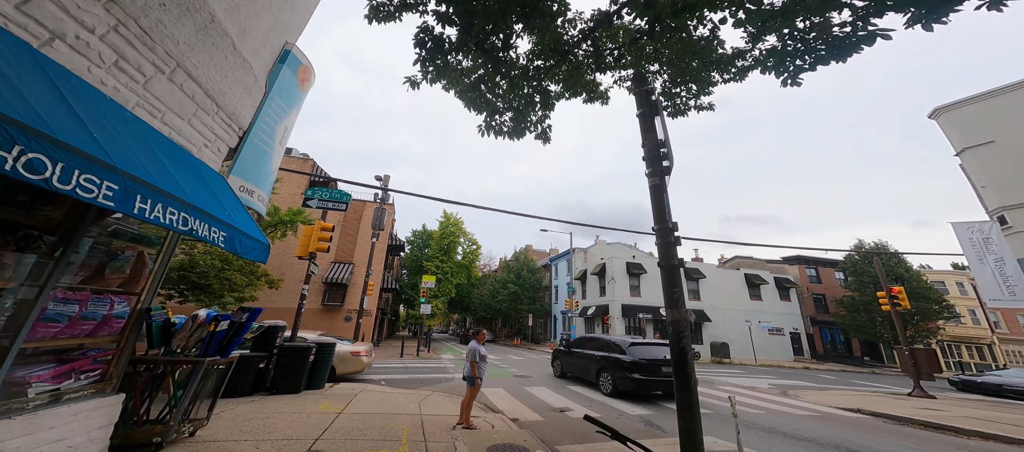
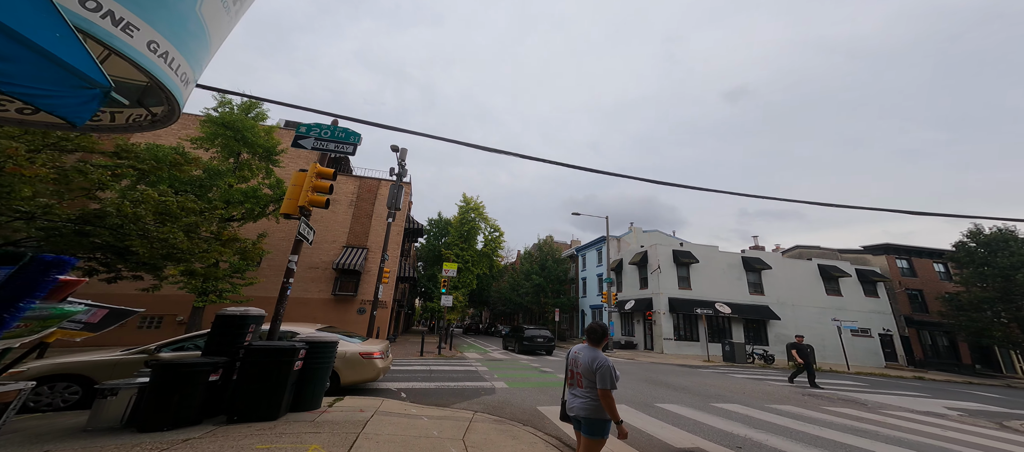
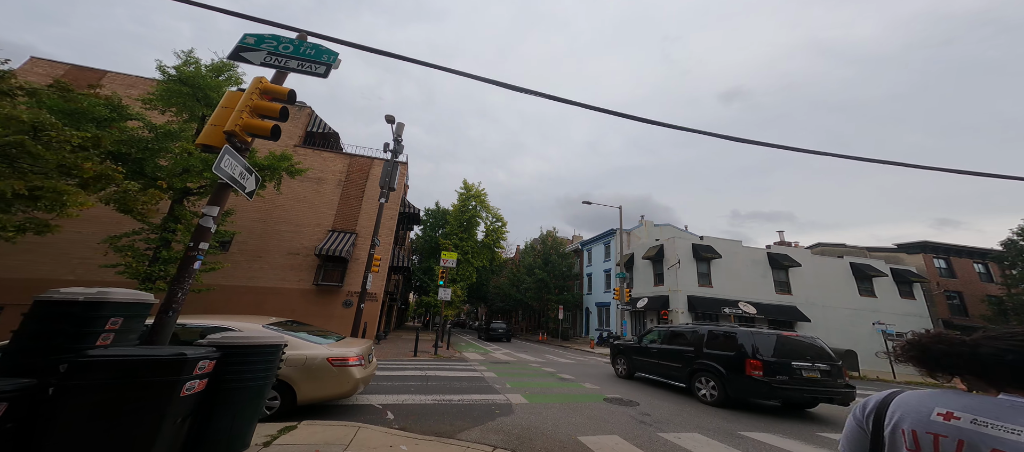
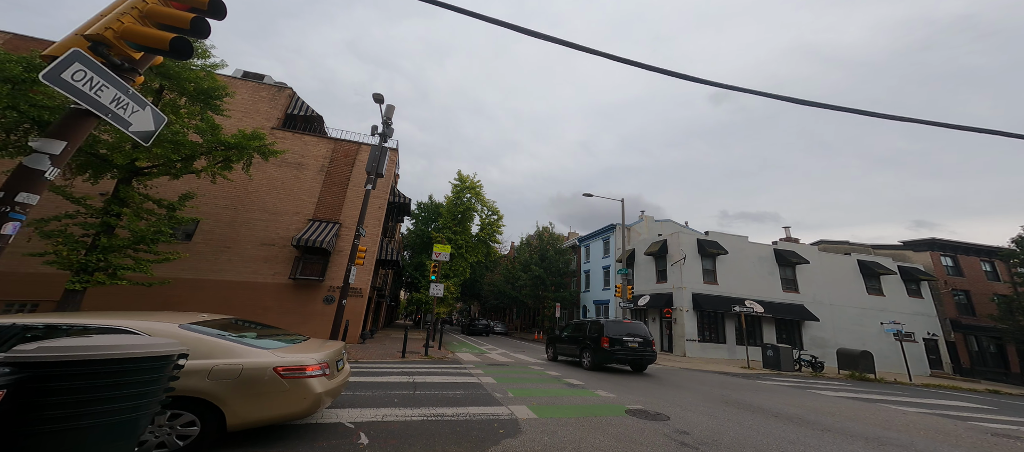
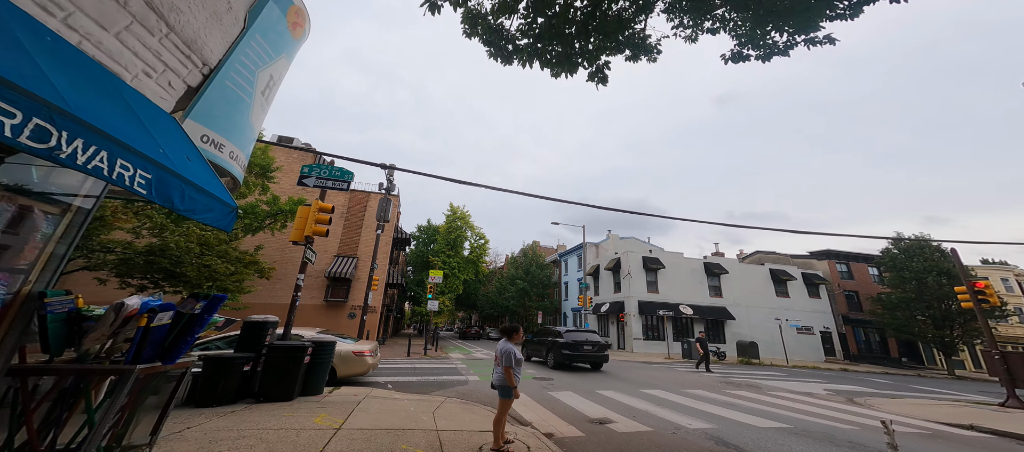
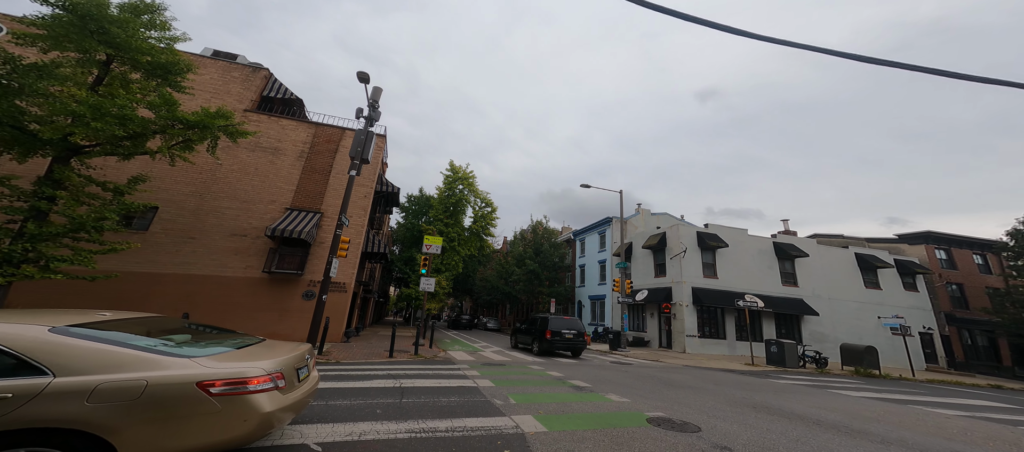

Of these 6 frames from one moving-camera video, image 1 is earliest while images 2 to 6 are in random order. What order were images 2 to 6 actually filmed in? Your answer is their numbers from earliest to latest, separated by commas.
5, 2, 3, 4, 6
